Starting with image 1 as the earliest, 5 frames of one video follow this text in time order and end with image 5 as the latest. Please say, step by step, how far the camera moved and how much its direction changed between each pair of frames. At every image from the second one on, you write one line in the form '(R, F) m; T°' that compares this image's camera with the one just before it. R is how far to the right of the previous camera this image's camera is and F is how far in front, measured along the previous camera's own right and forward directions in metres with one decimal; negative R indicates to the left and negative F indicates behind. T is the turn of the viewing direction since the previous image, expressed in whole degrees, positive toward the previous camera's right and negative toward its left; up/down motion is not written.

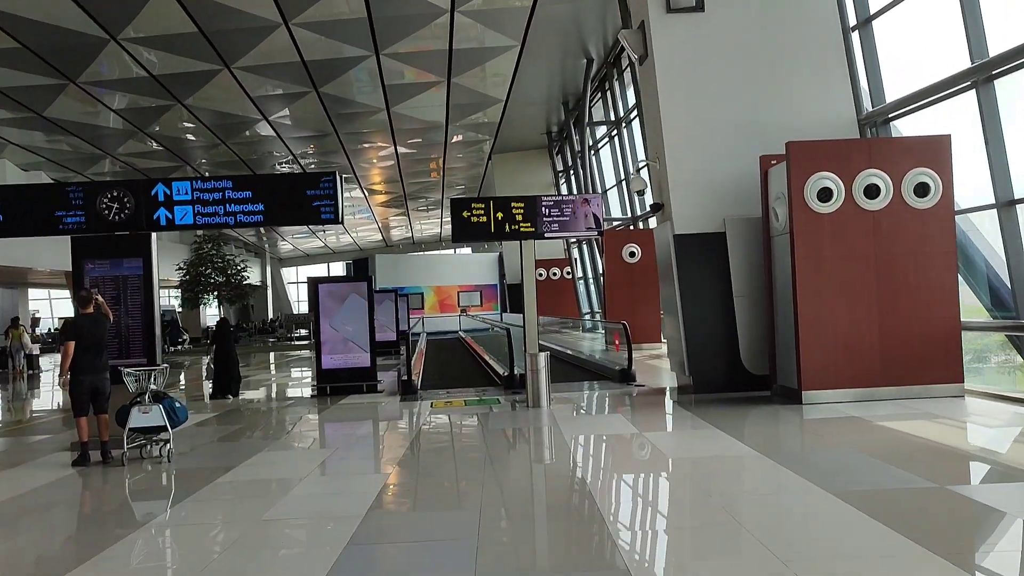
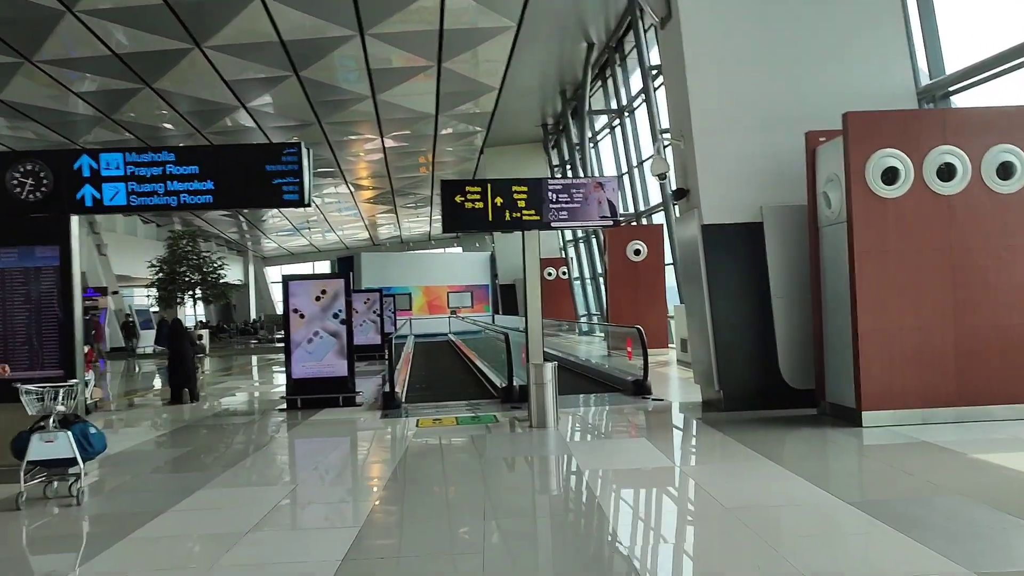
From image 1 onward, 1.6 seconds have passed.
(-0.1, +1.4) m; +1°
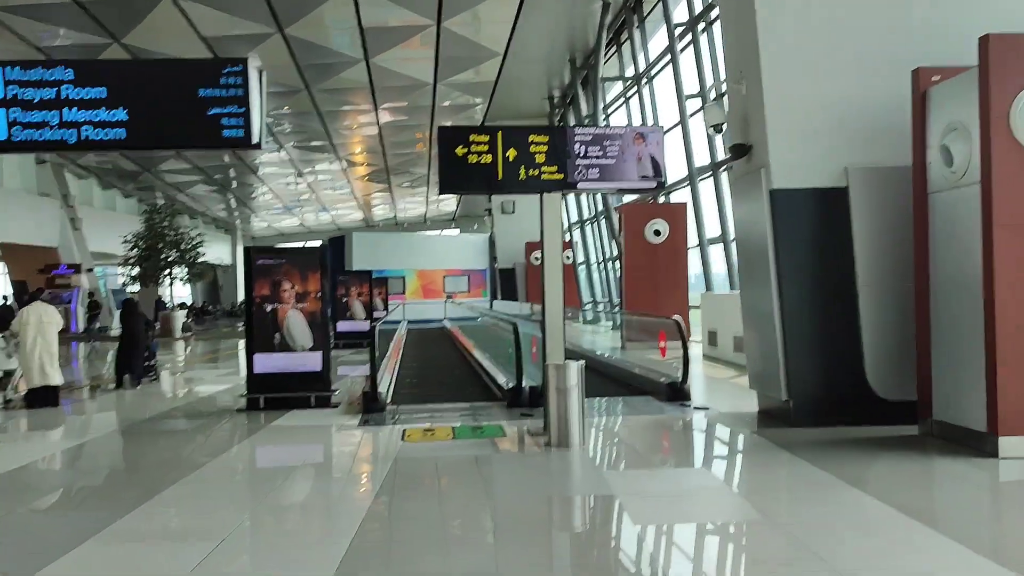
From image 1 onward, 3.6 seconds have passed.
(-0.1, +1.7) m; 0°
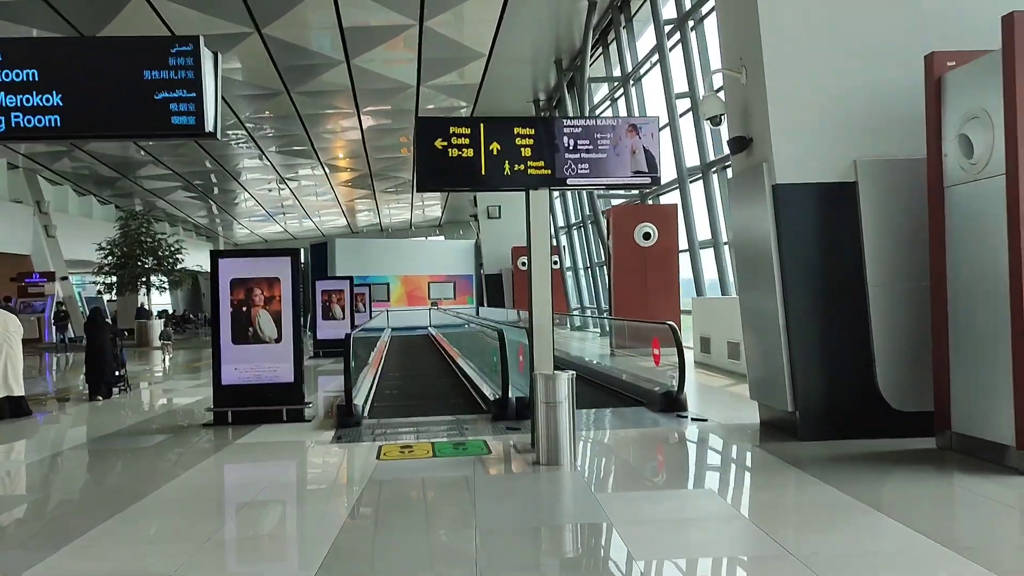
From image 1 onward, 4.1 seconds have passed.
(0.0, +0.5) m; +1°
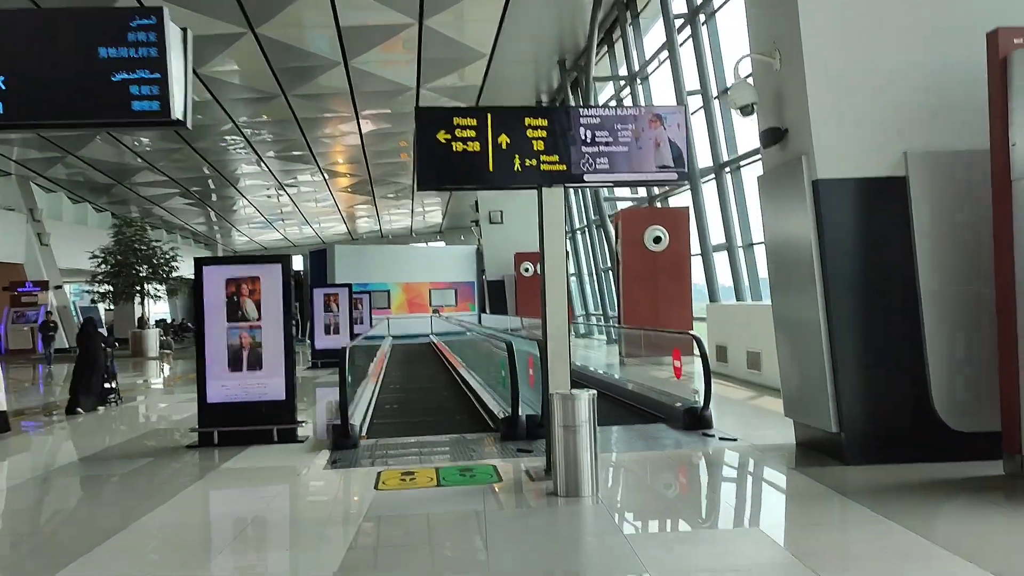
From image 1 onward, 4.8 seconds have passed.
(-0.1, +0.6) m; 0°
